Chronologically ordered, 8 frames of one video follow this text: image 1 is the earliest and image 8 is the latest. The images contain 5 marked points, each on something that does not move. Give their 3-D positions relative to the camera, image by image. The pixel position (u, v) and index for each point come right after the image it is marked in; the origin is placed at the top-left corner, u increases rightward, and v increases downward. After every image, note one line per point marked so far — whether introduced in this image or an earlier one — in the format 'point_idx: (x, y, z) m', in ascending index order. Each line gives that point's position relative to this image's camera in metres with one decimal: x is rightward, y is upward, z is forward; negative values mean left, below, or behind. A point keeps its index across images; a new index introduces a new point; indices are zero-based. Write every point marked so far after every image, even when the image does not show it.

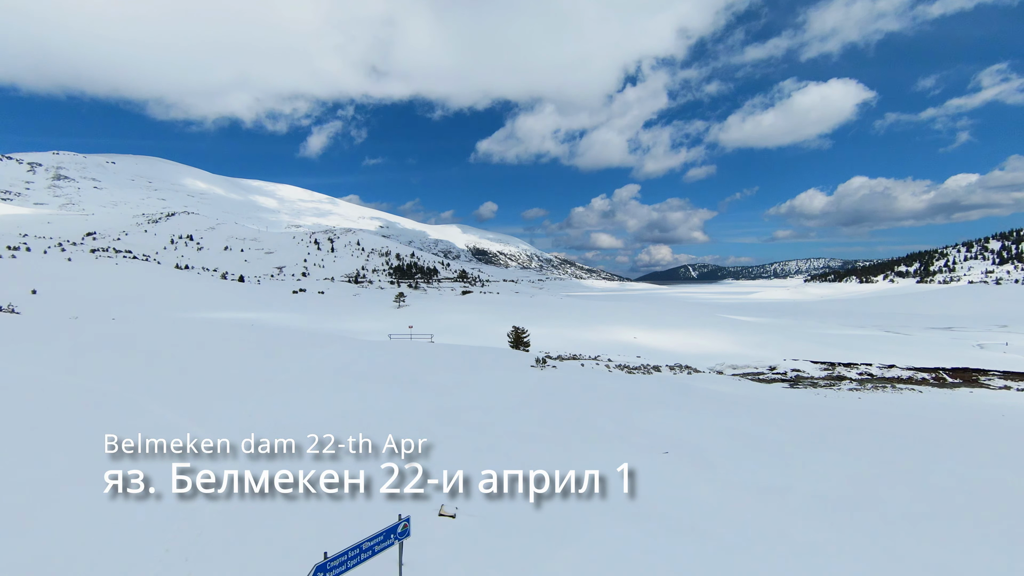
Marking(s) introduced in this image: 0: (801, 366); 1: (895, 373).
0: (+10.9, -2.9, +19.2) m
1: (+14.1, -3.1, +18.7) m
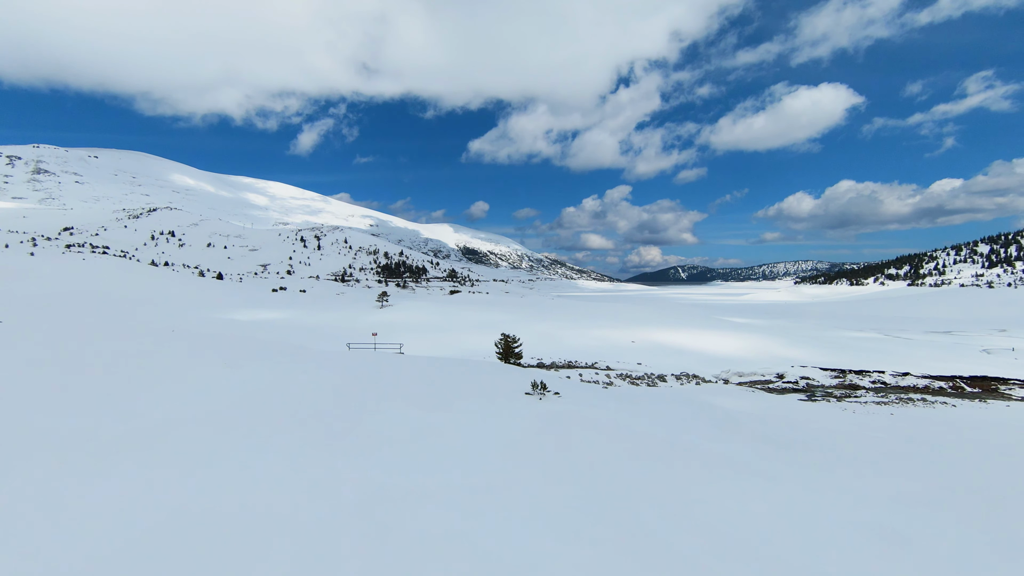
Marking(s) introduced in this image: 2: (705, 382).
0: (+10.5, -3.0, +18.0) m
1: (+13.7, -3.2, +17.5) m
2: (+6.5, -3.1, +16.7) m
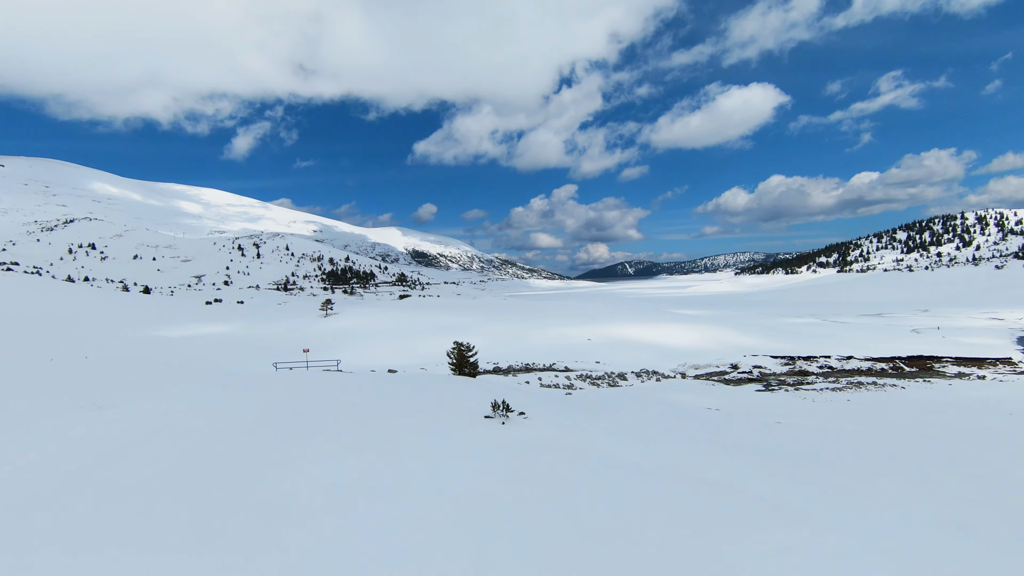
0: (+9.0, -2.6, +18.2) m
1: (+12.2, -2.7, +18.1) m
2: (+5.0, -2.9, +16.6) m
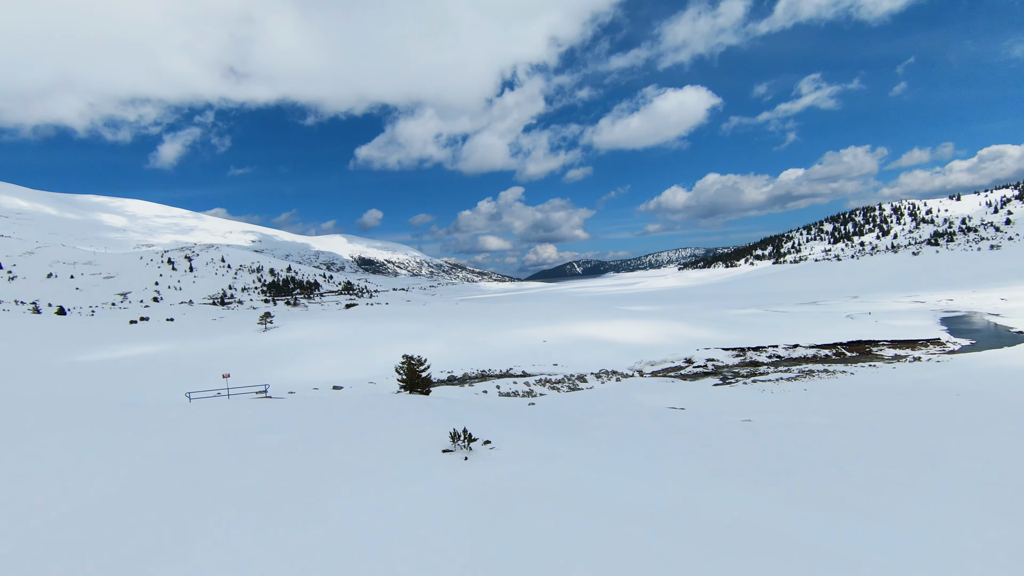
0: (+7.3, -2.4, +18.5) m
1: (+10.6, -2.4, +18.7) m
2: (+3.6, -2.9, +16.5) m
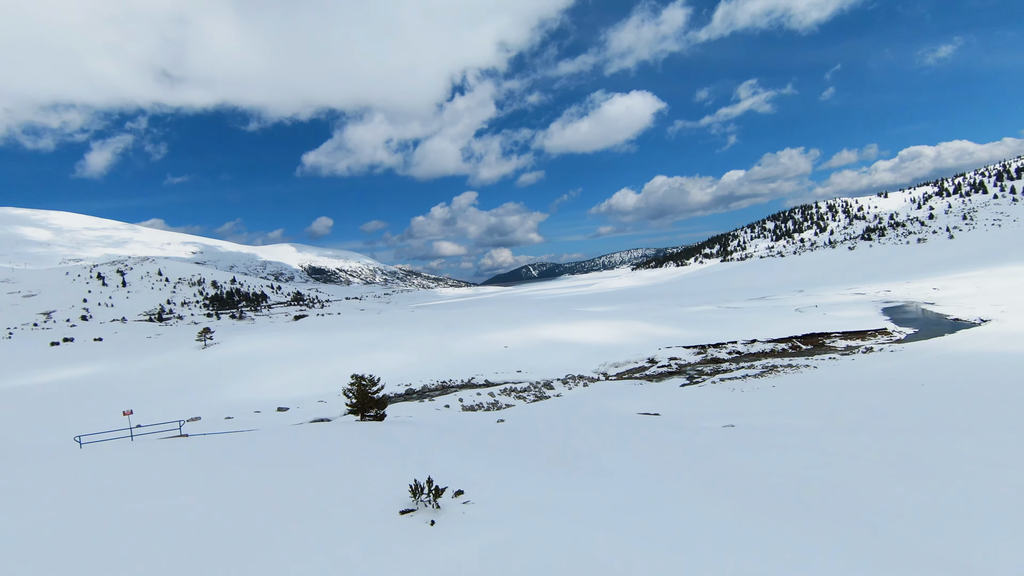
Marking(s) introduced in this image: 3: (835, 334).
0: (+5.9, -2.4, +18.4) m
1: (+9.1, -2.2, +18.9) m
2: (+2.4, -2.9, +16.1) m
3: (+12.6, -1.8, +19.8) m
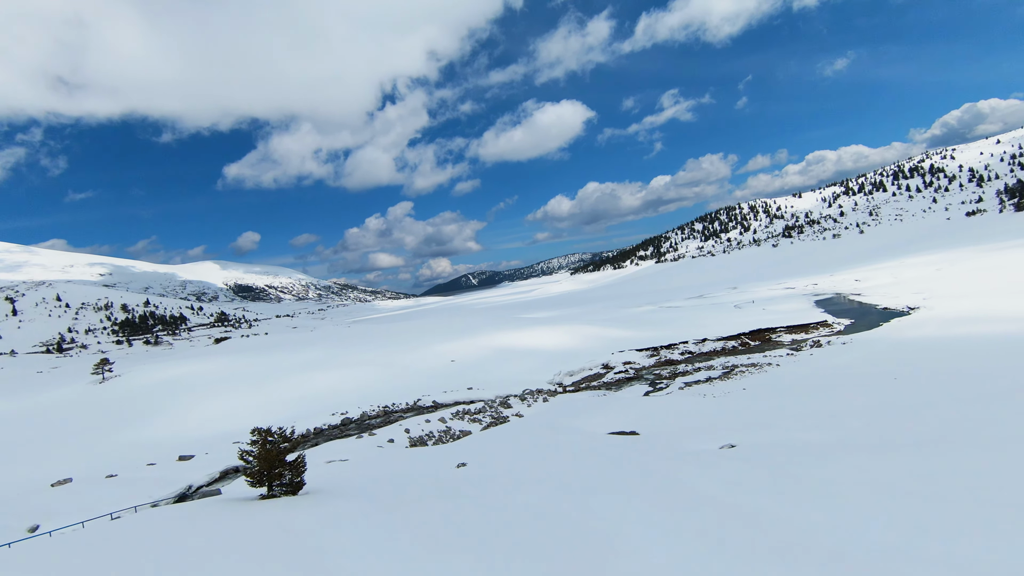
0: (+4.1, -2.4, +17.8) m
1: (+7.2, -2.1, +18.7) m
2: (+0.9, -3.1, +15.1) m
3: (+10.5, -1.6, +20.0) m
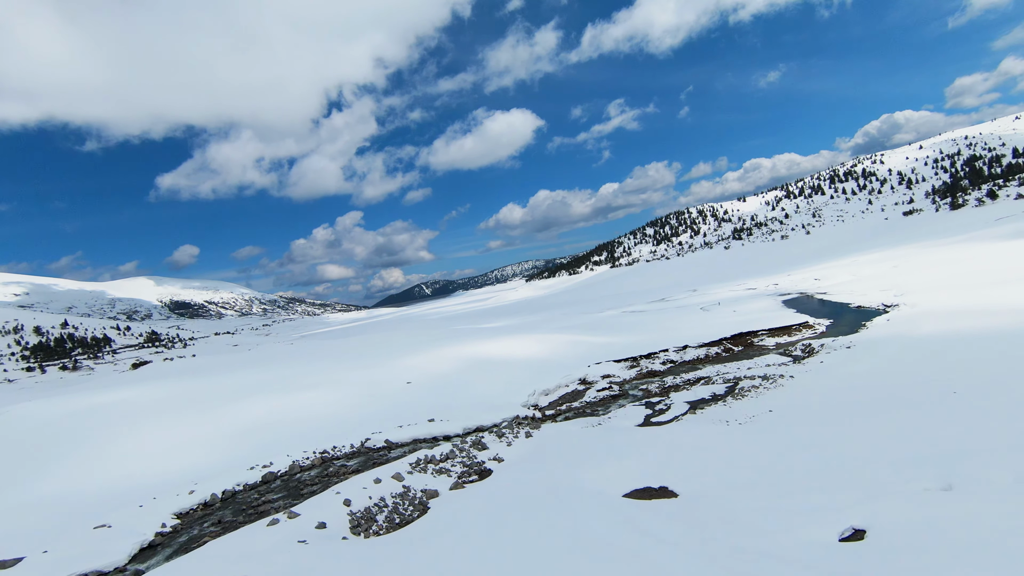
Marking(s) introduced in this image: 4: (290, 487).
0: (+3.0, -2.6, +16.1) m
1: (+6.0, -2.2, +17.2) m
2: (+0.1, -3.2, +13.1) m
3: (+9.2, -1.6, +18.8) m
4: (-5.7, -4.3, +13.8) m
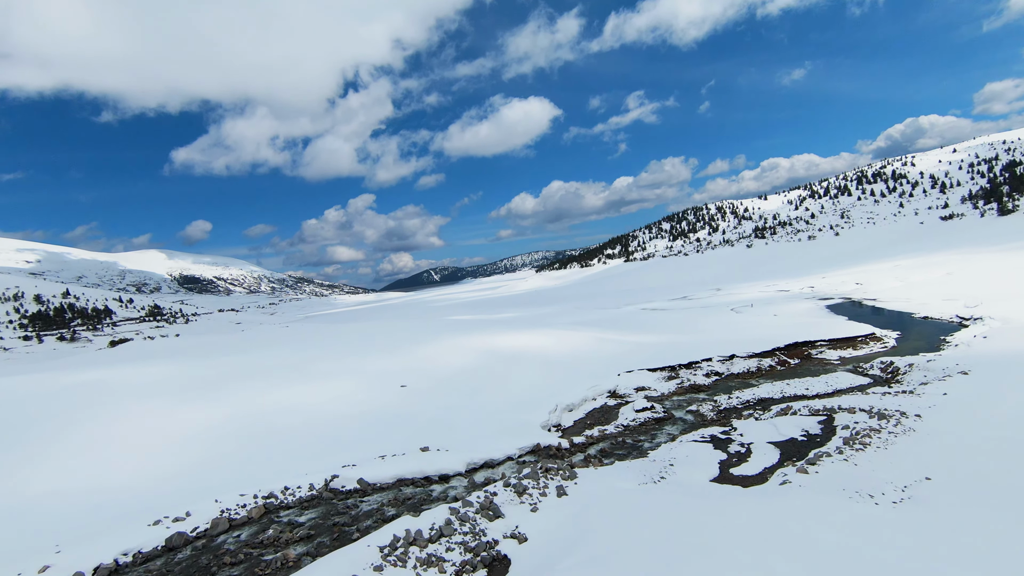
0: (+3.4, -2.4, +13.5) m
1: (+6.4, -2.2, +14.5) m
2: (+0.4, -3.0, +10.5) m
3: (+9.7, -1.7, +16.1) m
4: (-5.4, -3.8, +11.4) m
